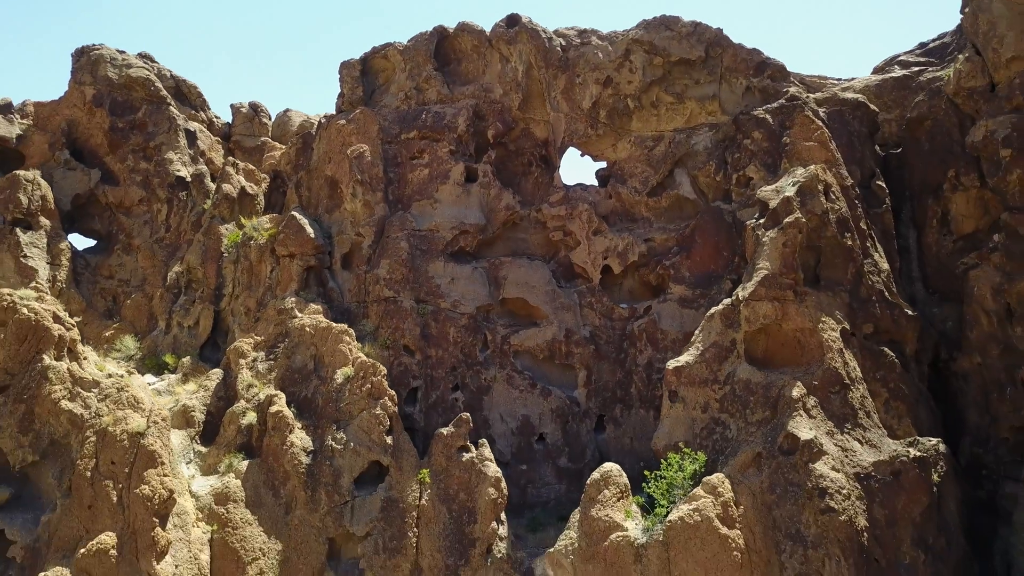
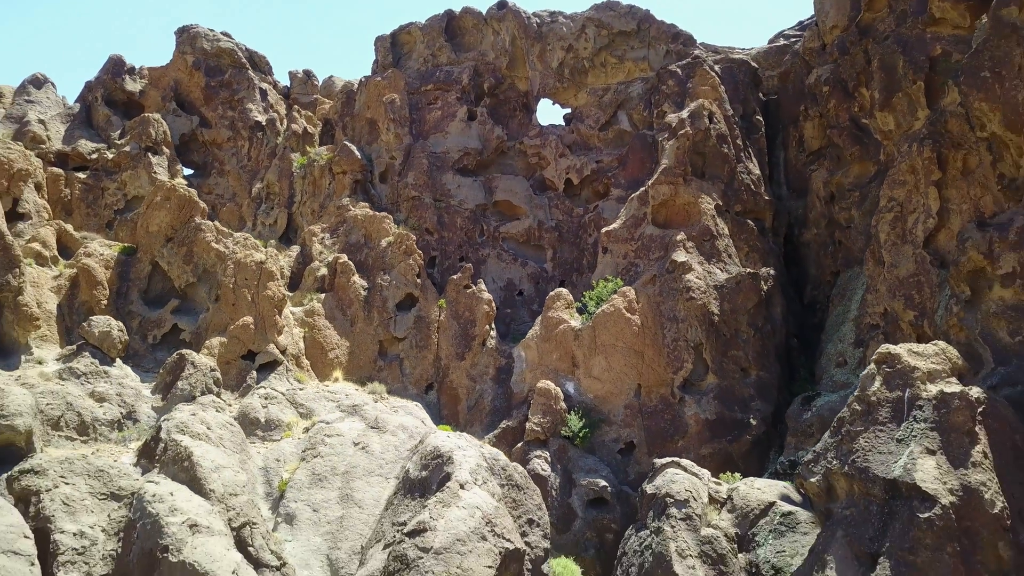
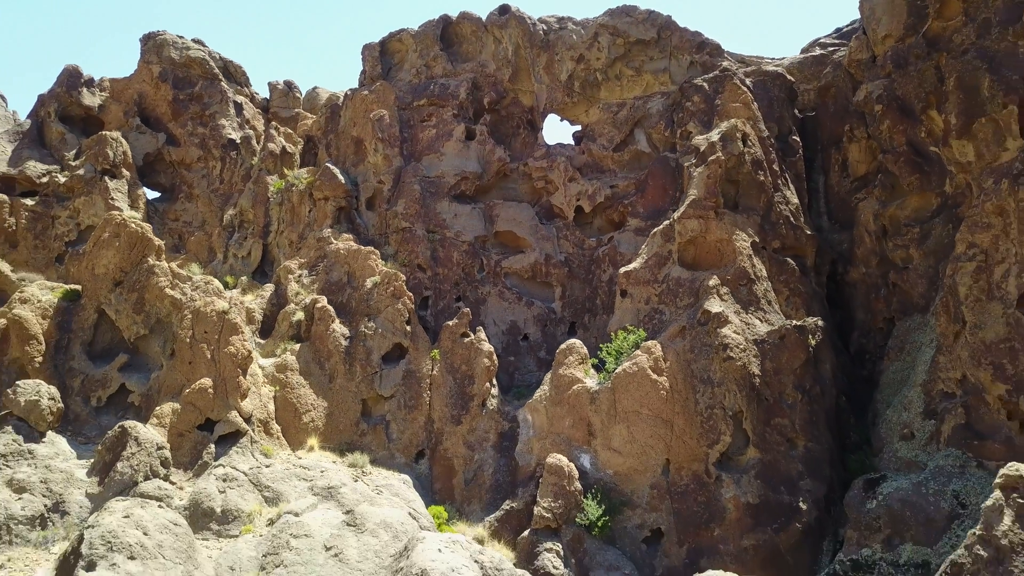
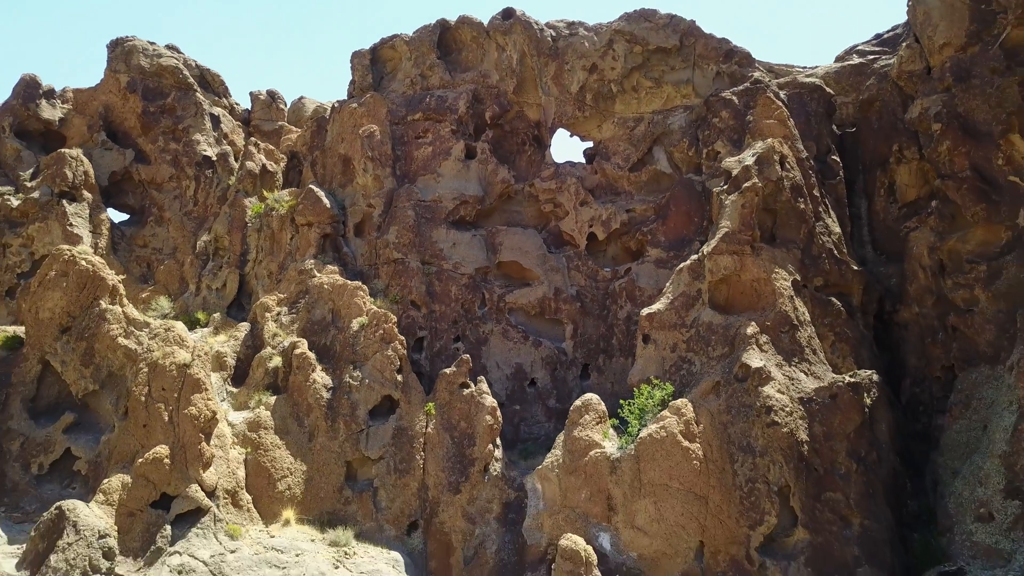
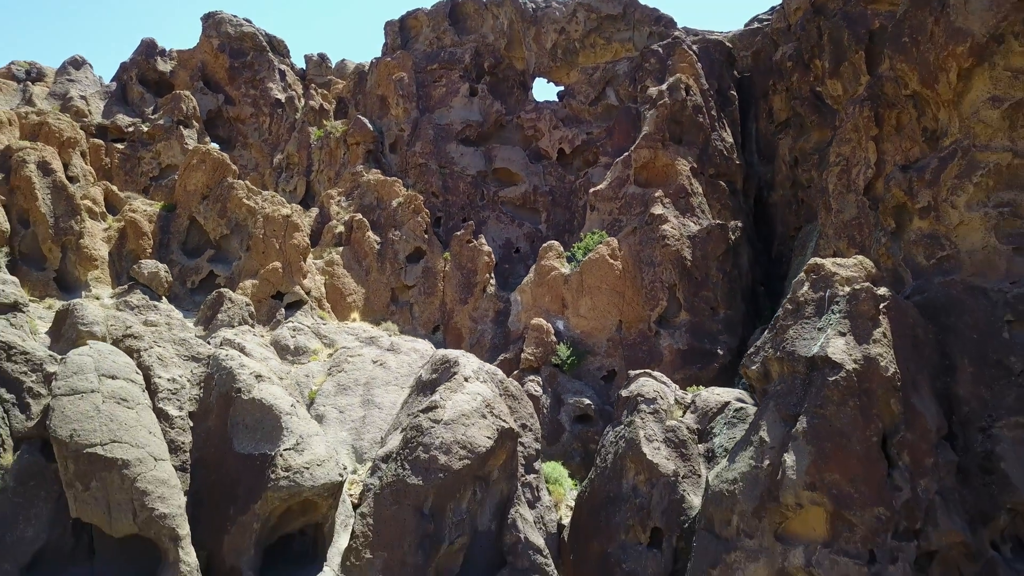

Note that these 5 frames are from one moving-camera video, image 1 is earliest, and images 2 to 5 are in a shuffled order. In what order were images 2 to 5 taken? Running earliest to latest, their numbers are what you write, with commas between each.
4, 3, 2, 5
